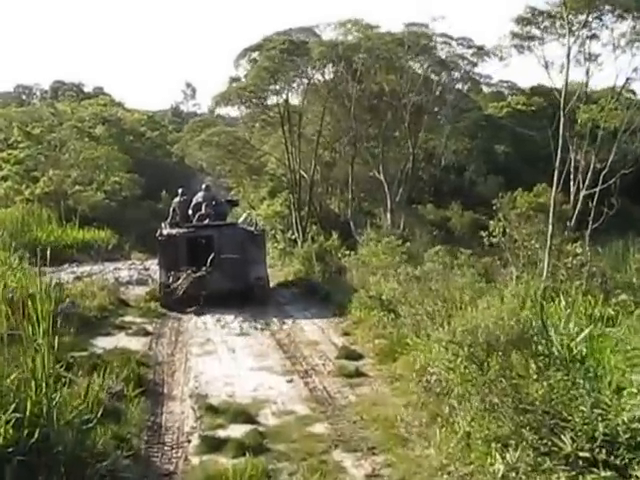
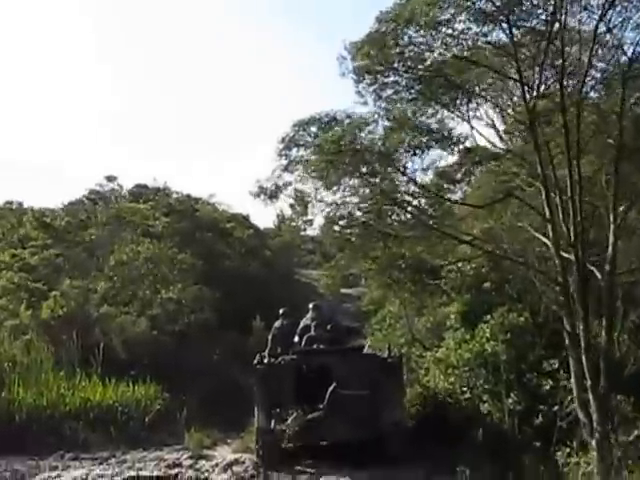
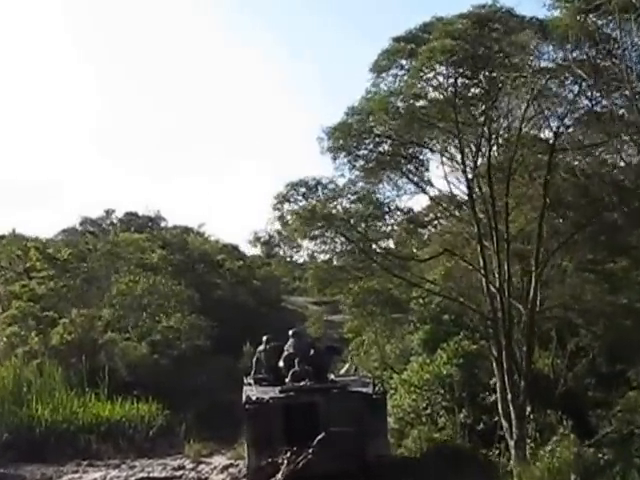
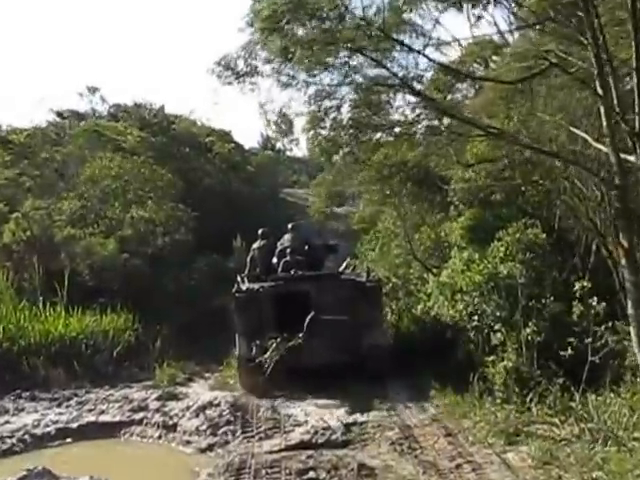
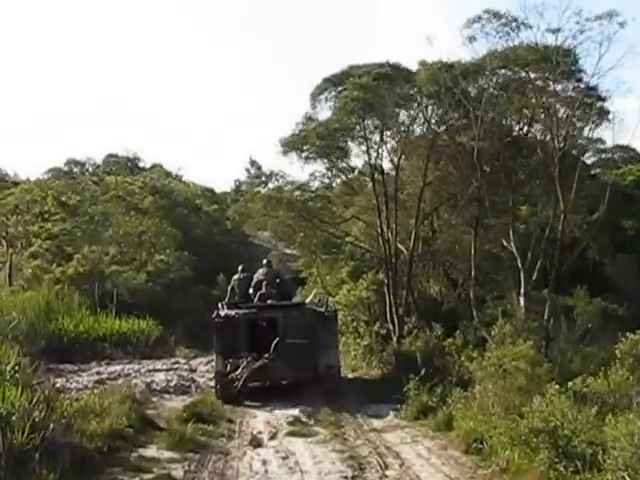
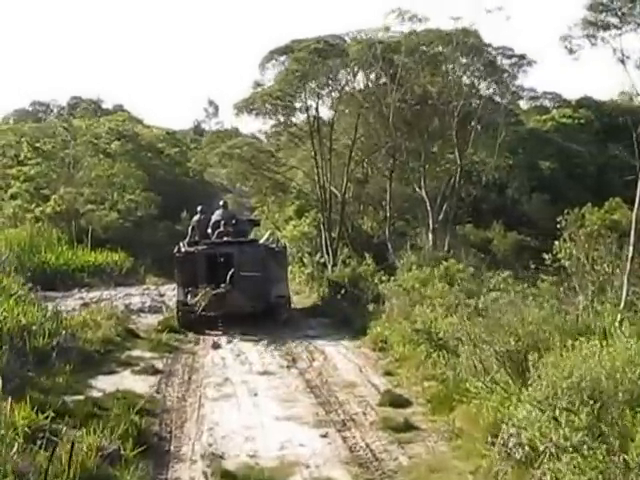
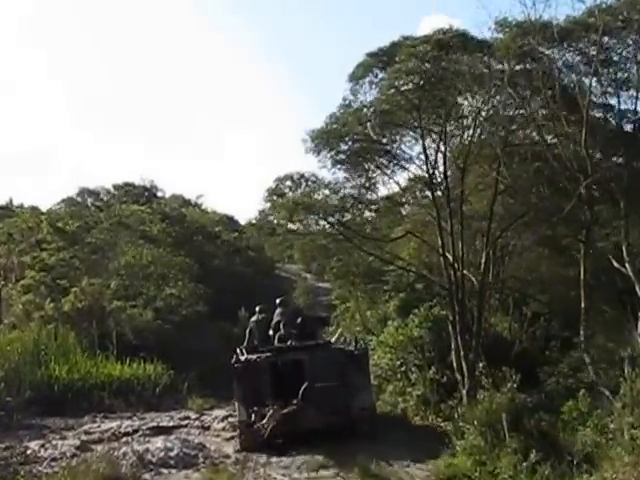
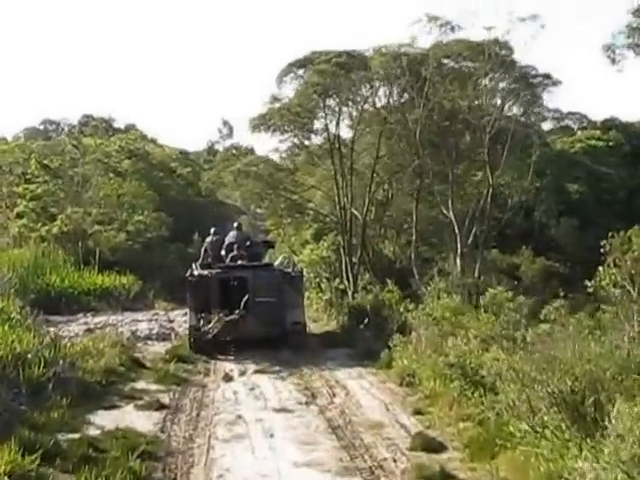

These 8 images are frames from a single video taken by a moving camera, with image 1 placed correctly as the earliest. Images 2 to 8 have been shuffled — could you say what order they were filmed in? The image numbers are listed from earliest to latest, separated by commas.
6, 8, 5, 7, 3, 2, 4
